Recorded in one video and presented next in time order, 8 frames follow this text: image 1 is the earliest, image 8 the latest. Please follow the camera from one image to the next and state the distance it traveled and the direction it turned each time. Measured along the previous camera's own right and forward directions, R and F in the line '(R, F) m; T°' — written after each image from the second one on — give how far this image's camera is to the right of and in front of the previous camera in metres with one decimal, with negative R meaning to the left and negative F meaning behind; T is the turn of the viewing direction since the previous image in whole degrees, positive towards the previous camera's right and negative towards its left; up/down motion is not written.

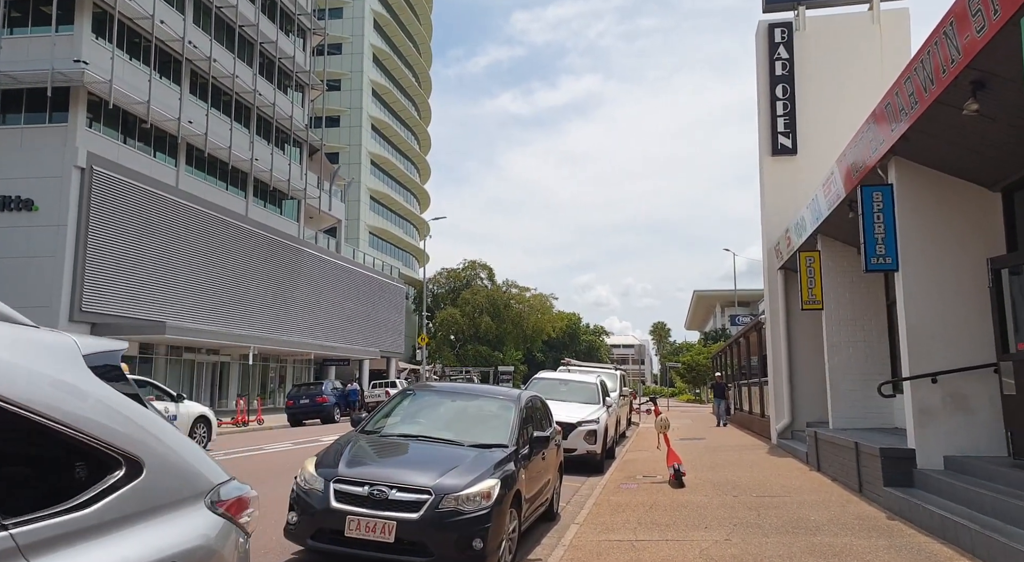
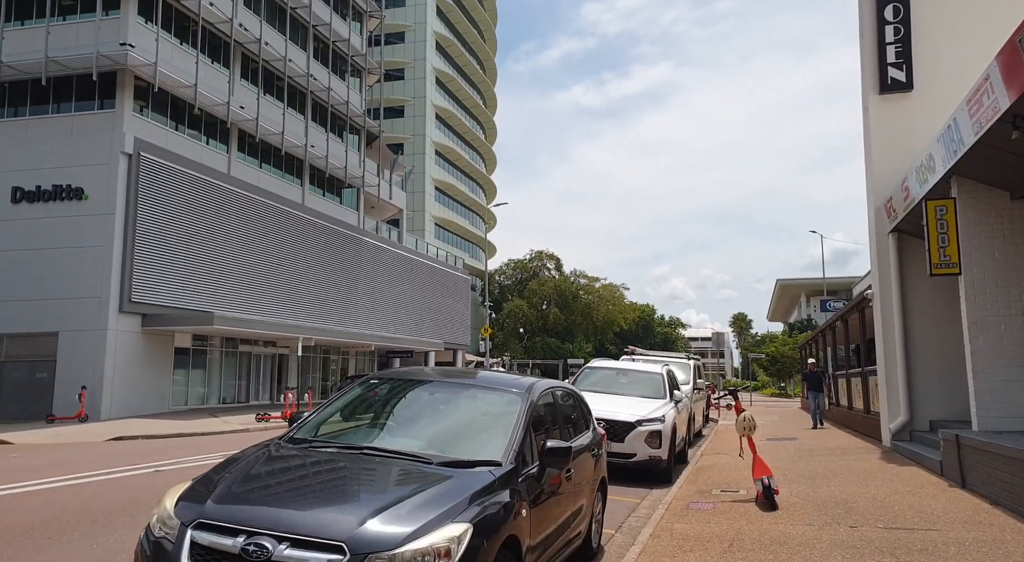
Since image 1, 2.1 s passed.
(+0.4, +2.1) m; -6°
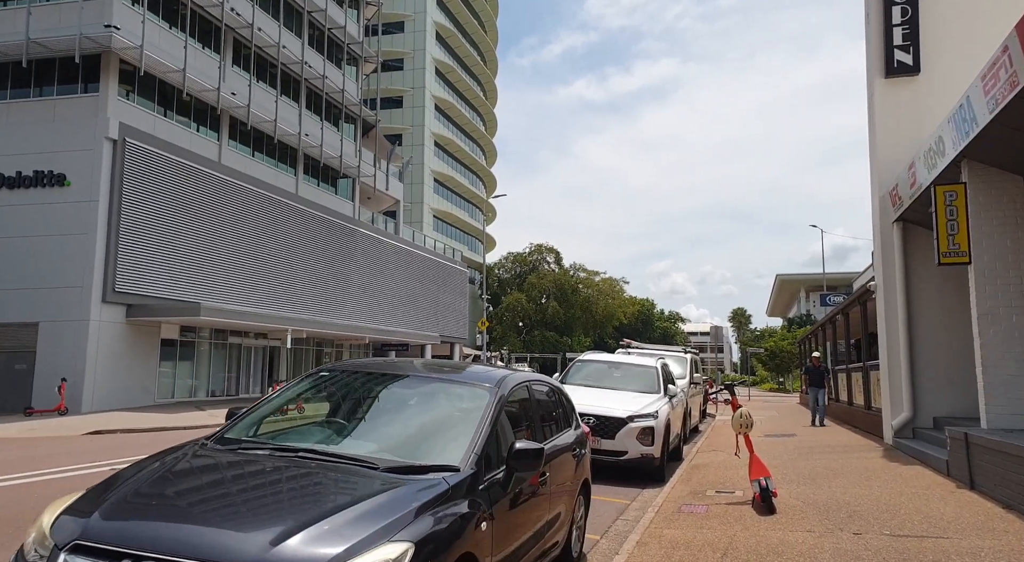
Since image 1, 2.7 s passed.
(+0.2, +0.5) m; 0°
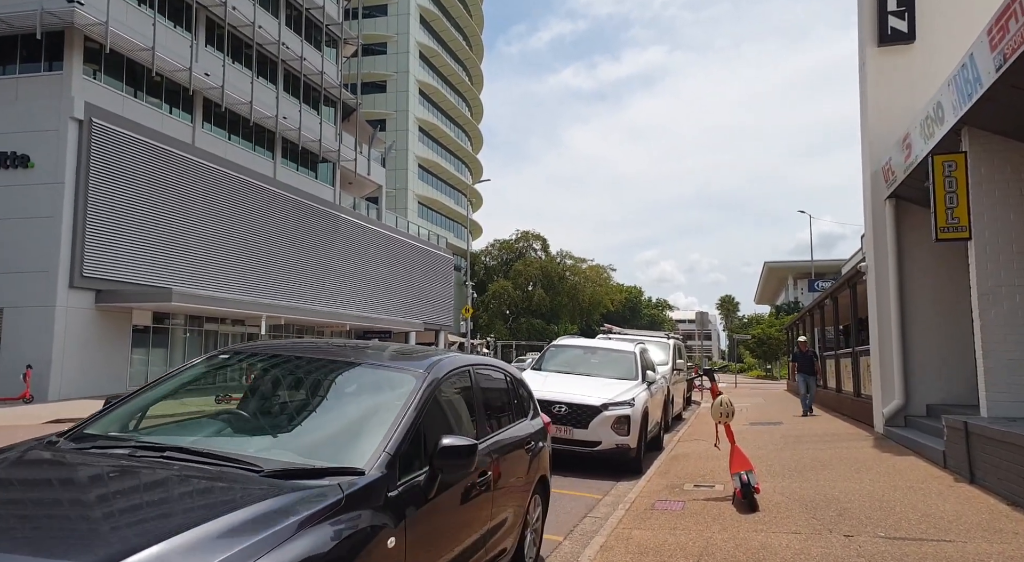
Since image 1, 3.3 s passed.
(+0.3, +0.7) m; +1°
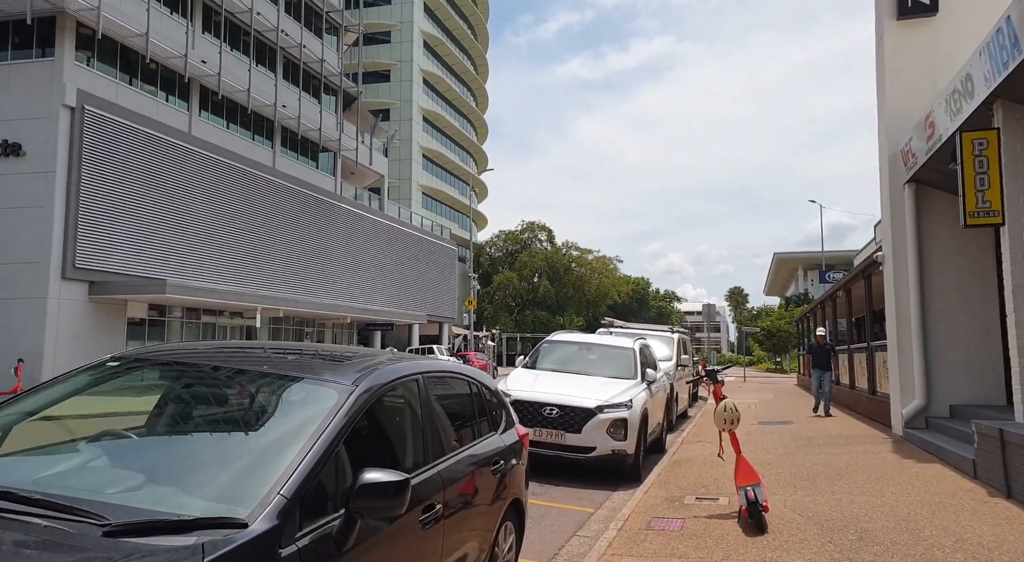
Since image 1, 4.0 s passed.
(+0.2, +0.7) m; -1°
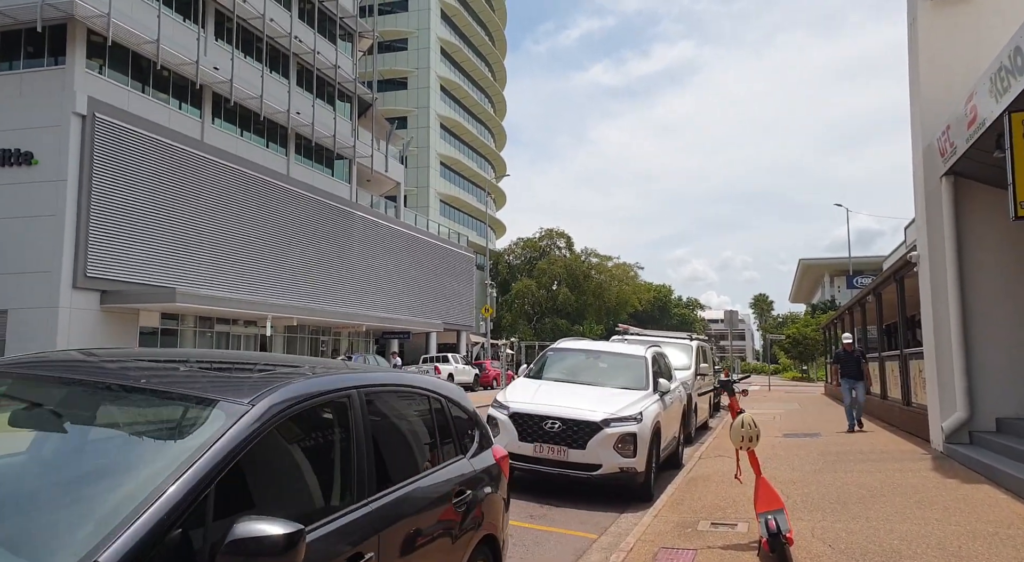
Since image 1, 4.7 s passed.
(+0.2, +0.6) m; -2°
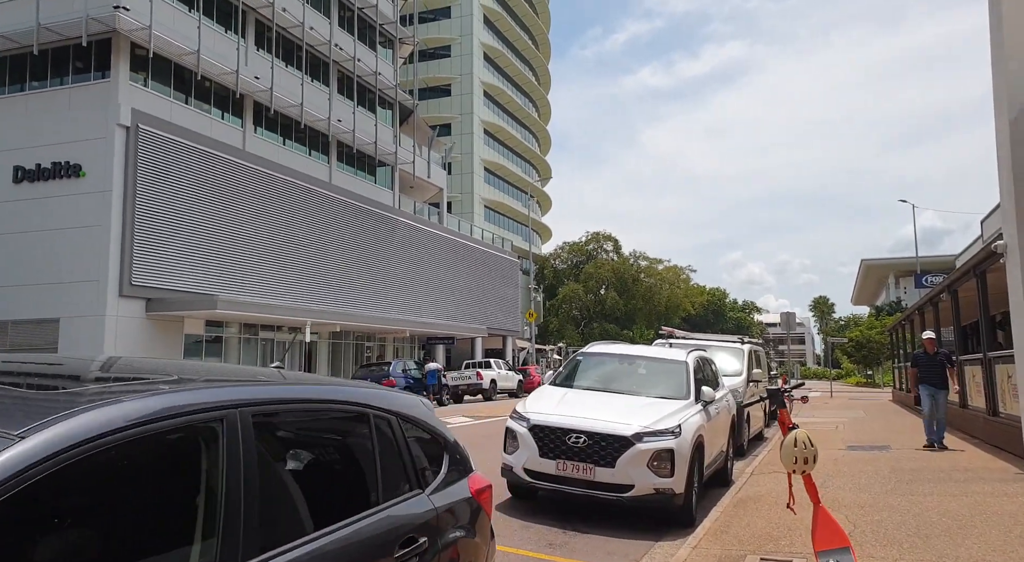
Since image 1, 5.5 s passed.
(+0.3, +0.8) m; -4°
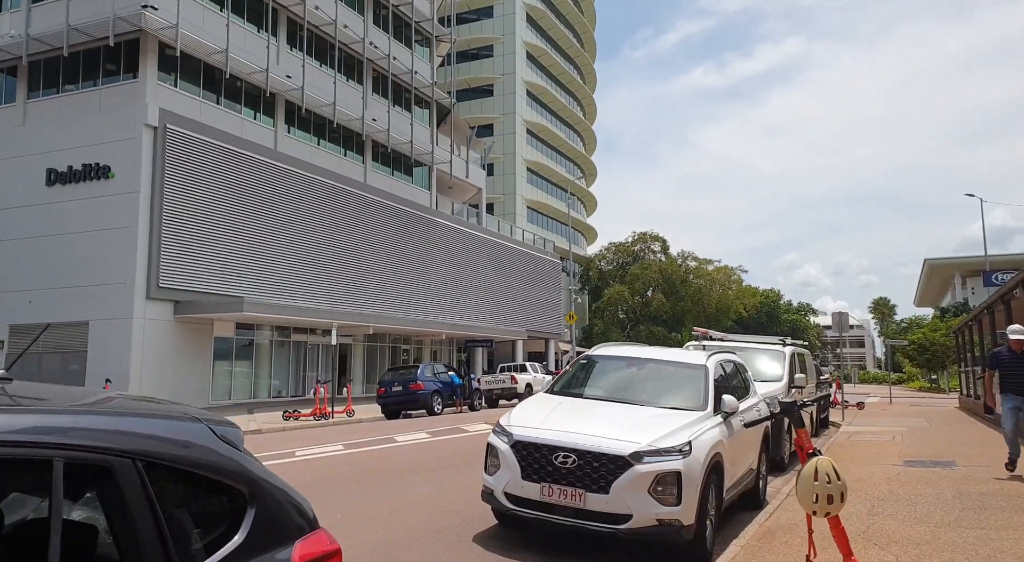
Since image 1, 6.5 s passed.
(+0.6, +0.9) m; -4°
